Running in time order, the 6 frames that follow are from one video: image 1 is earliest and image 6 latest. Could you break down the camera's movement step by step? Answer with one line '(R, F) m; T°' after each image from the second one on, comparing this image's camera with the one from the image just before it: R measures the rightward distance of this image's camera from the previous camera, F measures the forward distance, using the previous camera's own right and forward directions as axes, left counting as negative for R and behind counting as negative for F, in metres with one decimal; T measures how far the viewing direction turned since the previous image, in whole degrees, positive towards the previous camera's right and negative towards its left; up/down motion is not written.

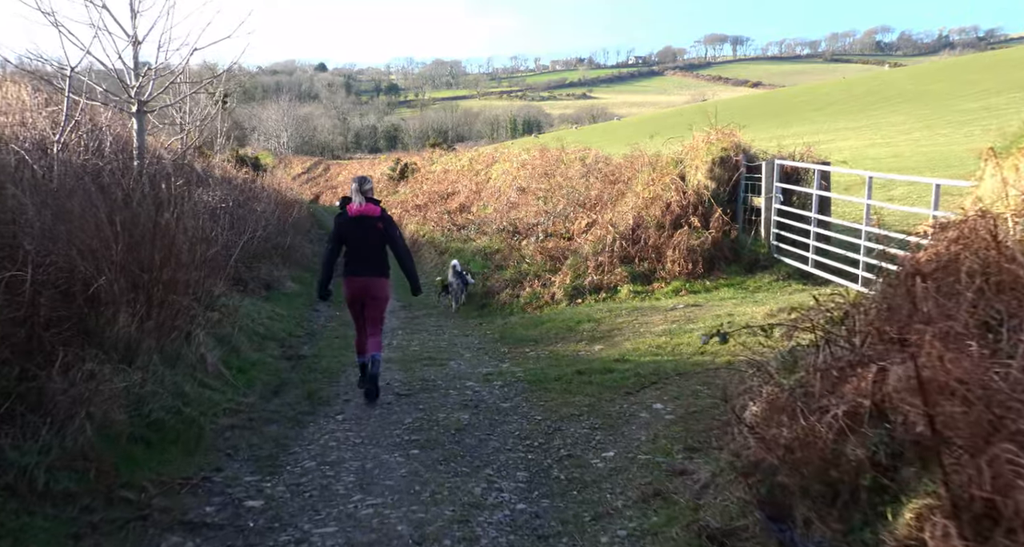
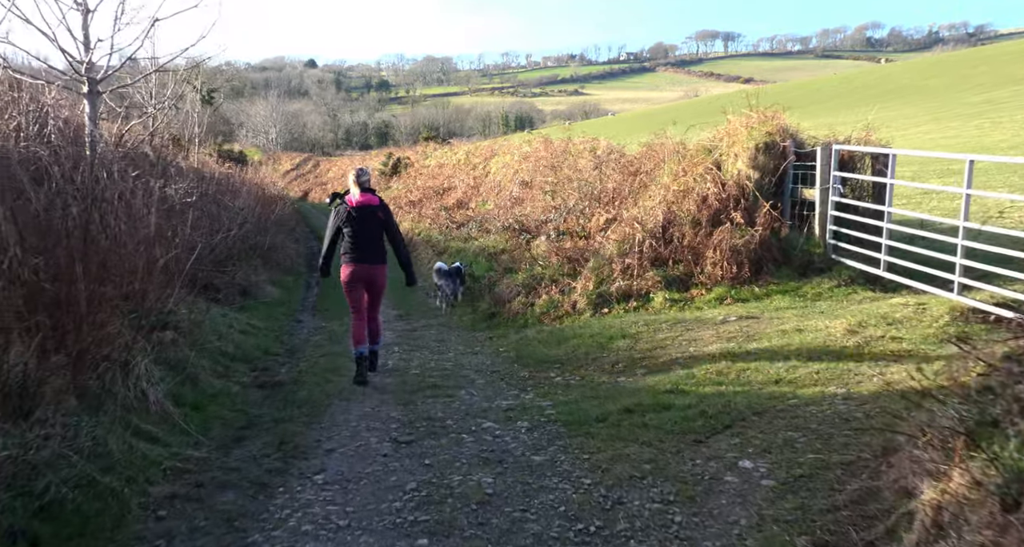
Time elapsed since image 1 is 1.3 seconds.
(-0.3, +1.7) m; +1°
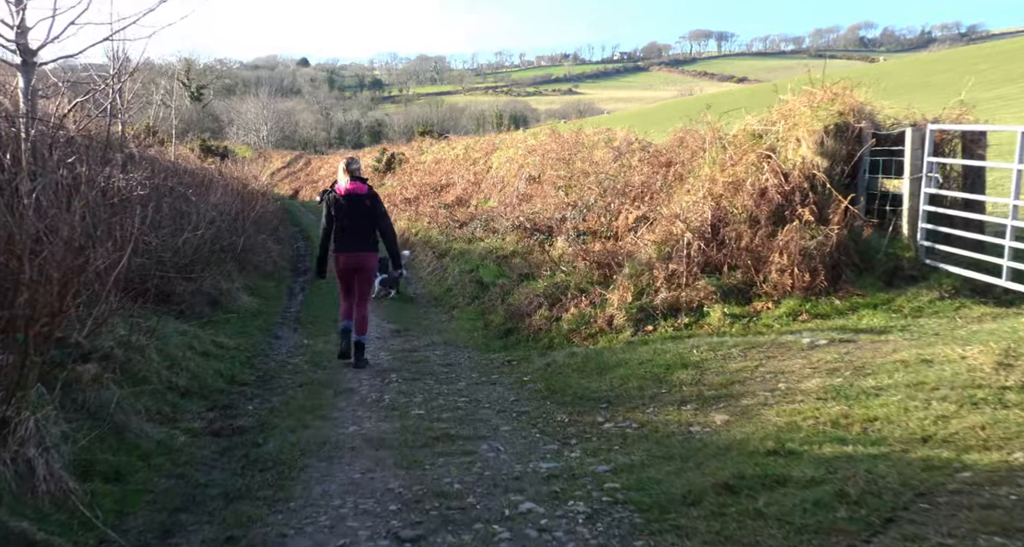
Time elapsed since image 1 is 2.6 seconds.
(-0.3, +1.9) m; 0°
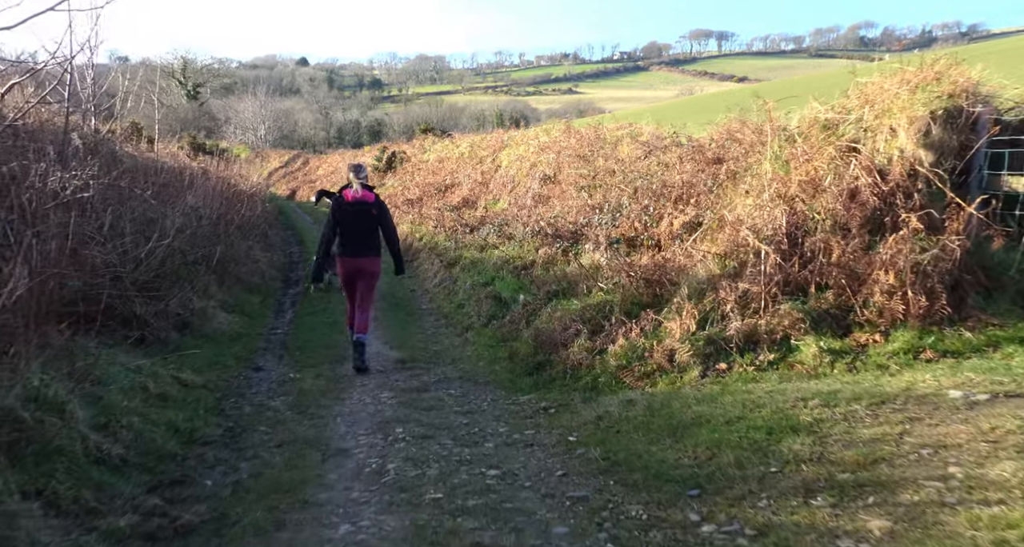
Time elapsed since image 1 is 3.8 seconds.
(-0.3, +1.8) m; 0°
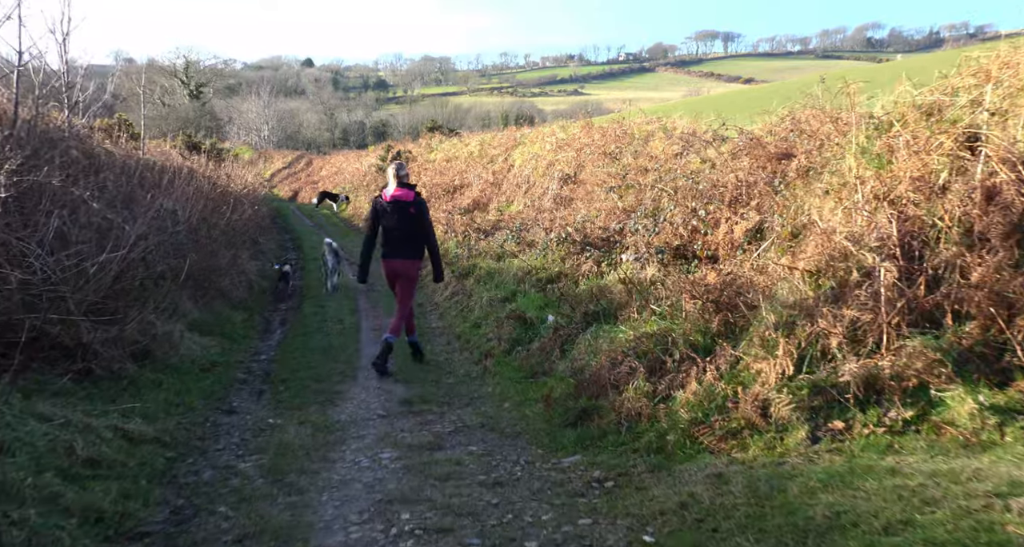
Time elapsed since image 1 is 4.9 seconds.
(-0.2, +1.7) m; 0°
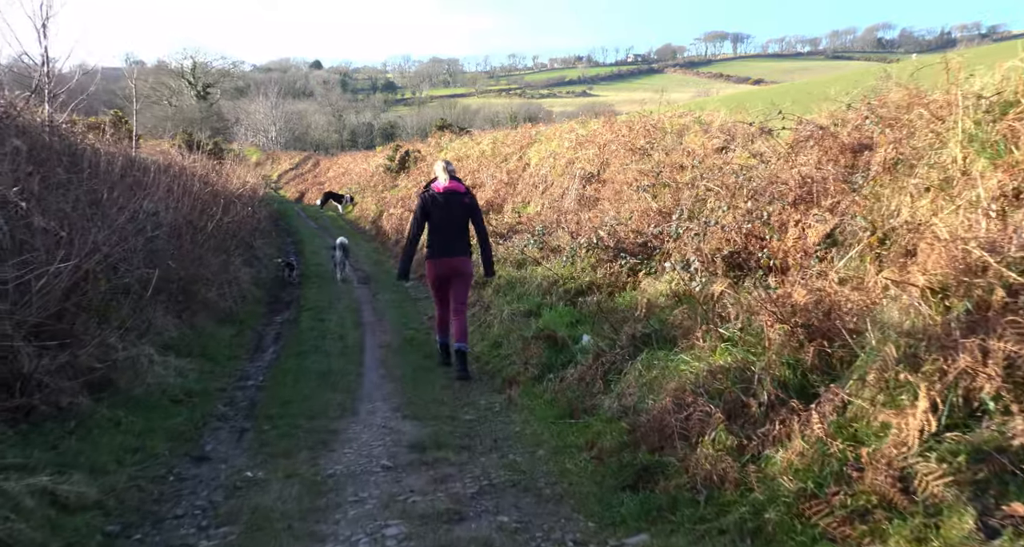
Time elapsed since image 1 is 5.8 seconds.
(-0.2, +1.4) m; -1°
